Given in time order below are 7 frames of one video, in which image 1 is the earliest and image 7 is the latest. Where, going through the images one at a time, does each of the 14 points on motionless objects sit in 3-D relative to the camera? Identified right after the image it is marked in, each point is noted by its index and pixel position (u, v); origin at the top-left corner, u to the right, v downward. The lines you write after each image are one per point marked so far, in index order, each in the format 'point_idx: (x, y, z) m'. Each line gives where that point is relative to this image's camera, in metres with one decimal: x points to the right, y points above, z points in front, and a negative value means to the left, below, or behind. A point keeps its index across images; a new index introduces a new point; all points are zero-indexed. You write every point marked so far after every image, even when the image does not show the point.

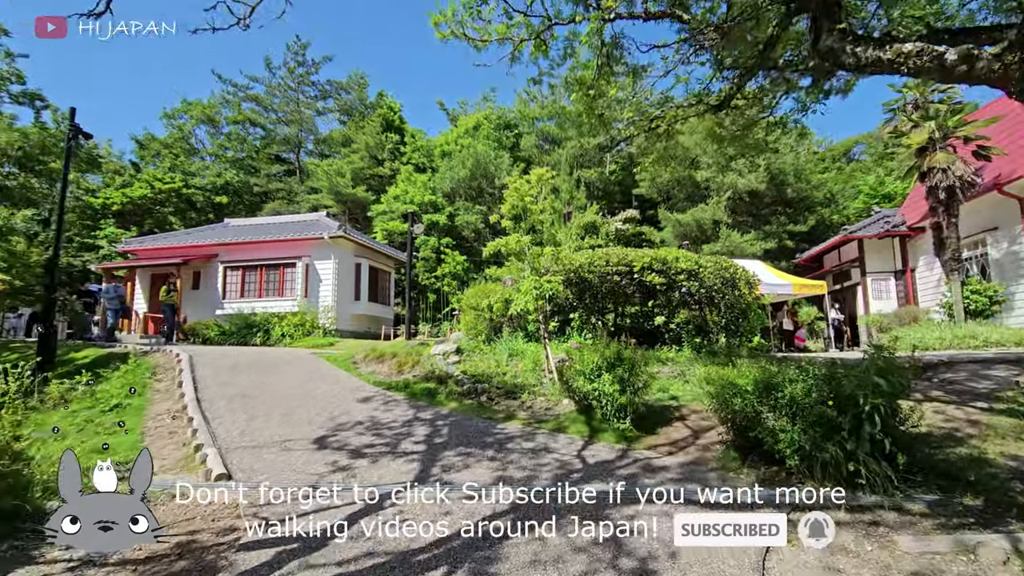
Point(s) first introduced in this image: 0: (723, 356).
0: (+3.2, -1.1, +8.0) m
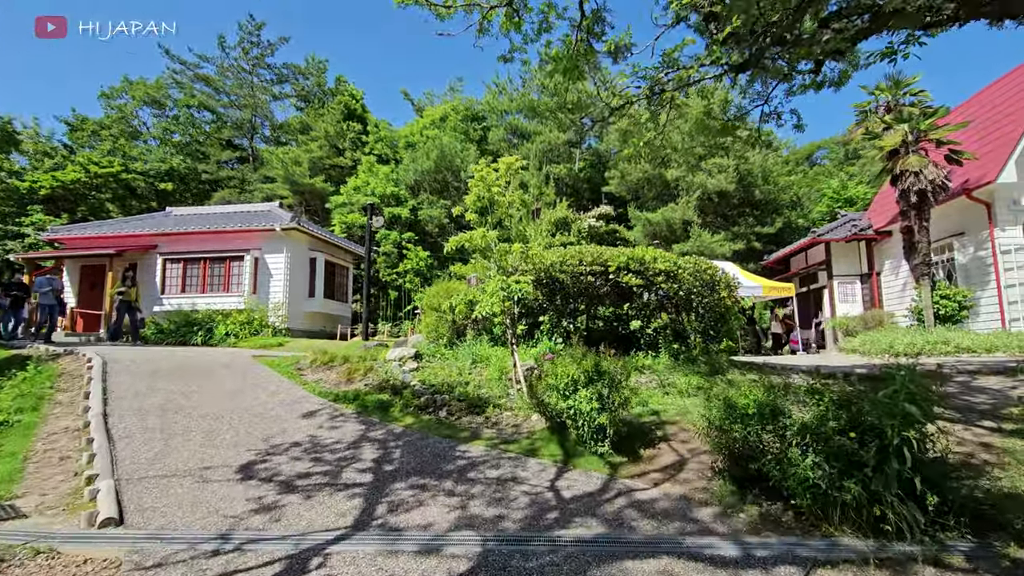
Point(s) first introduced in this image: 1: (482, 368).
0: (+2.7, -1.1, +7.4) m
1: (-0.4, -1.2, +7.7) m
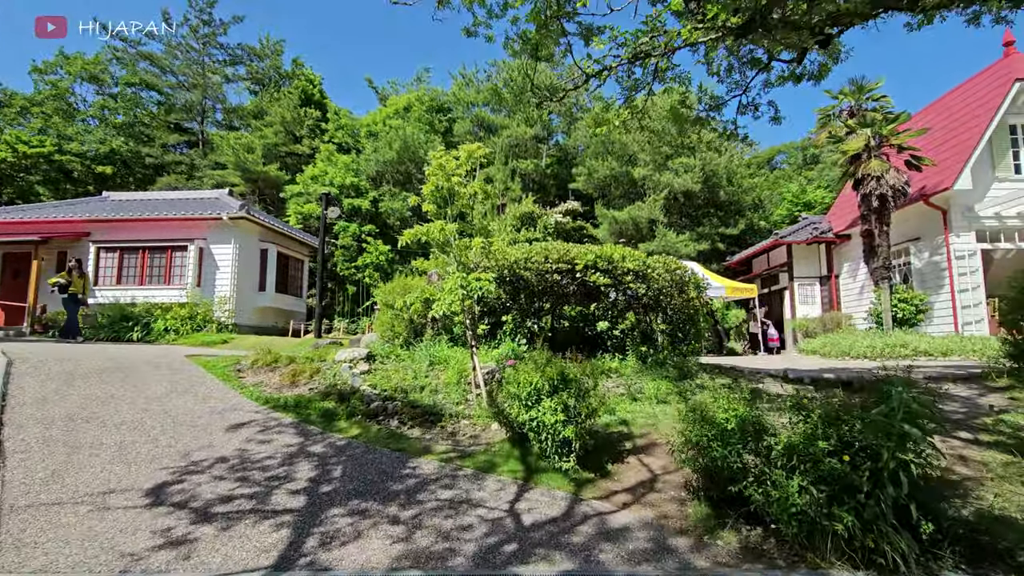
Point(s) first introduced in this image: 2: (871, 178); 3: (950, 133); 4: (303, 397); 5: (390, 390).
0: (+2.2, -1.1, +7.1) m
1: (-1.0, -1.2, +7.1) m
2: (+8.3, +2.5, +12.0) m
3: (+10.8, +3.8, +12.7) m
4: (-2.6, -1.3, +6.4) m
5: (-1.5, -1.3, +6.4) m
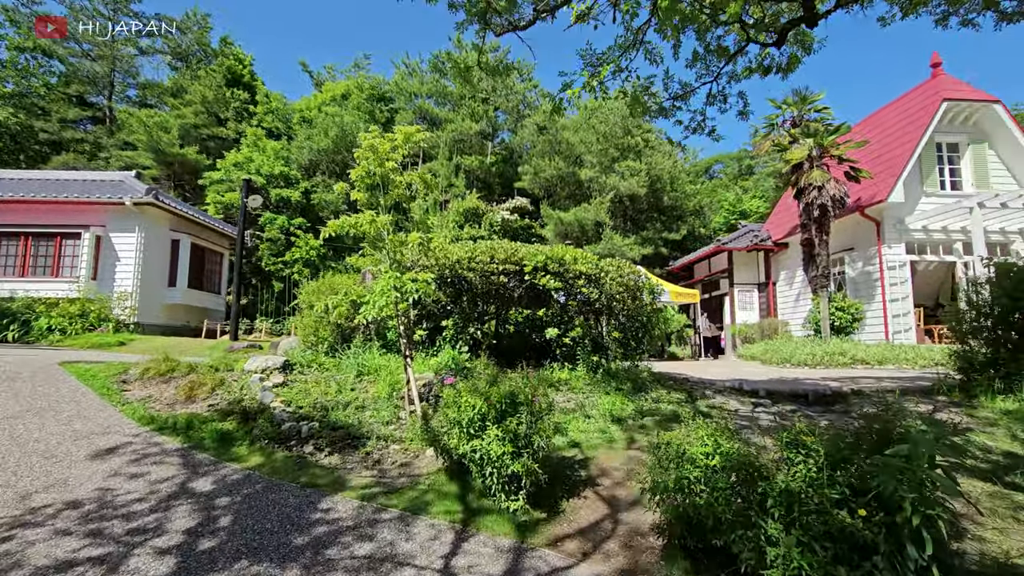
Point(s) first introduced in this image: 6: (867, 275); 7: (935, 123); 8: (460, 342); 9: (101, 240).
0: (+1.4, -1.2, +6.6) m
1: (-1.7, -1.2, +6.3) m
2: (+7.1, +2.3, +12.1) m
3: (+9.5, +3.6, +13.1) m
4: (-3.2, -1.3, +5.3) m
5: (-2.2, -1.3, +5.5) m
6: (+8.9, +0.3, +12.9) m
7: (+10.0, +3.9, +12.2) m
8: (-0.7, -0.8, +7.3) m
9: (-10.8, +1.2, +13.6) m
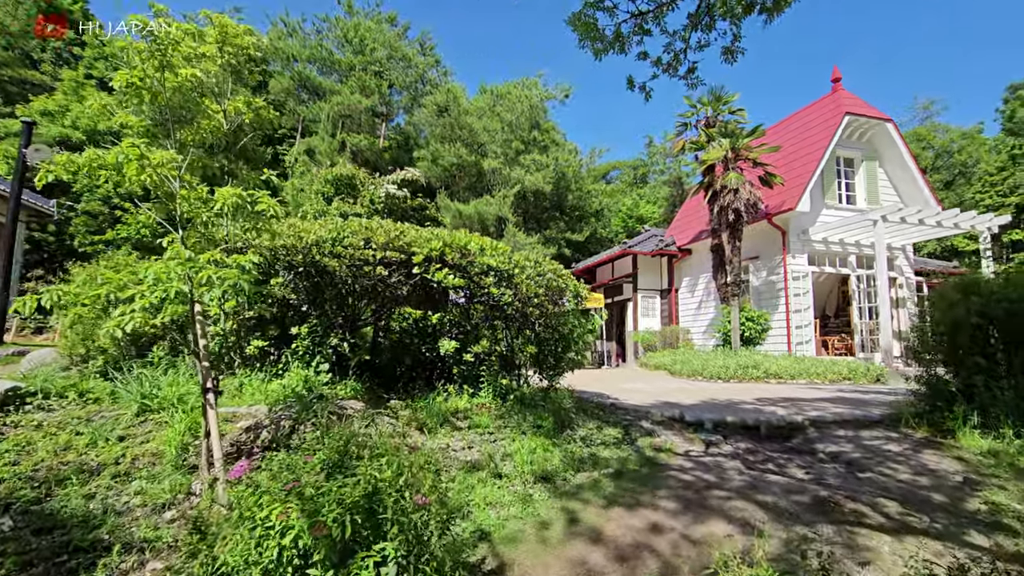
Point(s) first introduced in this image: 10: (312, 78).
0: (+0.3, -1.2, +4.9) m
1: (-2.7, -1.1, +4.0) m
2: (+4.8, +2.2, +11.5) m
3: (+7.0, +3.3, +13.0) m
4: (-4.0, -1.2, +2.7) m
5: (-3.0, -1.2, +3.1) m
6: (+6.4, +0.1, +12.6) m
7: (+7.7, +3.6, +12.2) m
8: (-2.0, -0.7, +5.2) m
9: (-13.0, +1.7, +9.3) m
10: (-7.6, +8.0, +19.6) m
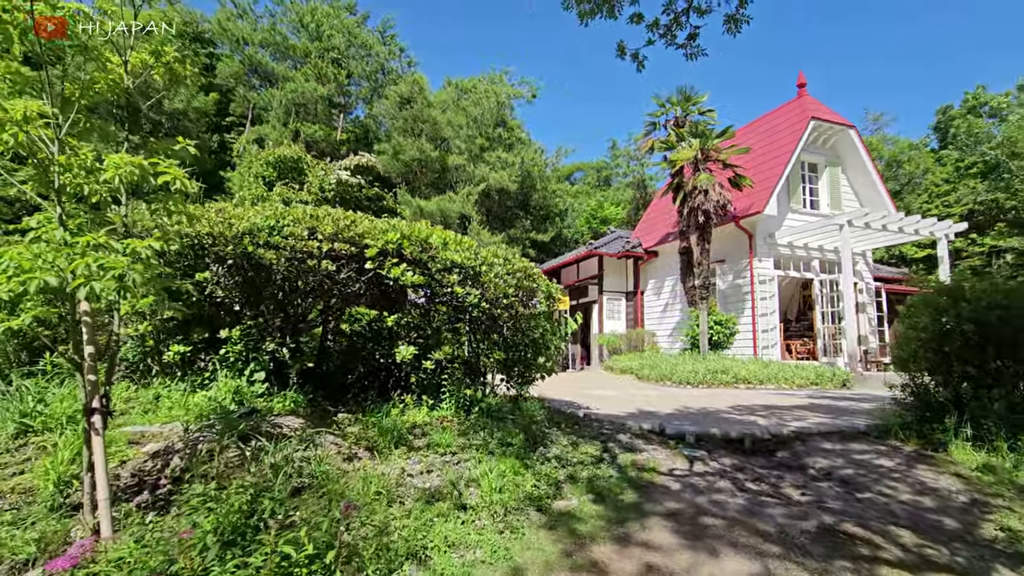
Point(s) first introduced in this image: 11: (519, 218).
0: (0.0, -1.2, +4.4) m
1: (-2.9, -1.0, +3.2) m
2: (+4.0, +2.1, +11.3) m
3: (+6.2, +3.2, +12.9) m
4: (-4.1, -1.1, +1.8) m
5: (-3.1, -1.1, +2.3) m
6: (+5.5, 0.0, +12.5) m
7: (+6.9, +3.5, +12.2) m
8: (-2.3, -0.7, +4.5) m
9: (-13.5, +1.8, +7.7) m
10: (-8.8, +8.0, +18.4) m
11: (+0.3, +2.7, +19.7) m
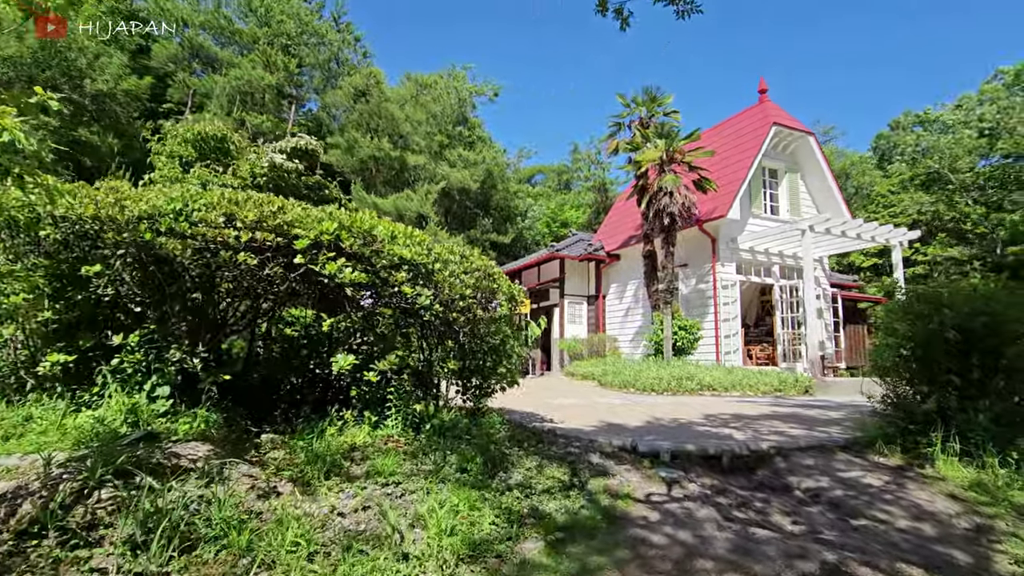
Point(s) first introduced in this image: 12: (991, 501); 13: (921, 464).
0: (-0.3, -1.2, +3.8) m
1: (-3.2, -1.0, +2.4) m
2: (+3.2, +2.0, +11.0) m
3: (+5.2, +3.1, +12.8) m
4: (-4.2, -1.1, +0.9) m
5: (-3.3, -1.1, +1.5) m
6: (+4.5, -0.1, +12.4) m
7: (+6.0, +3.4, +12.1) m
8: (-2.6, -0.6, +3.7) m
9: (-14.1, +1.9, +6.1) m
10: (-10.1, +8.0, +17.2) m
11: (-1.2, +2.5, +19.1) m
12: (+3.4, -1.5, +3.7) m
13: (+3.4, -1.5, +4.3) m
